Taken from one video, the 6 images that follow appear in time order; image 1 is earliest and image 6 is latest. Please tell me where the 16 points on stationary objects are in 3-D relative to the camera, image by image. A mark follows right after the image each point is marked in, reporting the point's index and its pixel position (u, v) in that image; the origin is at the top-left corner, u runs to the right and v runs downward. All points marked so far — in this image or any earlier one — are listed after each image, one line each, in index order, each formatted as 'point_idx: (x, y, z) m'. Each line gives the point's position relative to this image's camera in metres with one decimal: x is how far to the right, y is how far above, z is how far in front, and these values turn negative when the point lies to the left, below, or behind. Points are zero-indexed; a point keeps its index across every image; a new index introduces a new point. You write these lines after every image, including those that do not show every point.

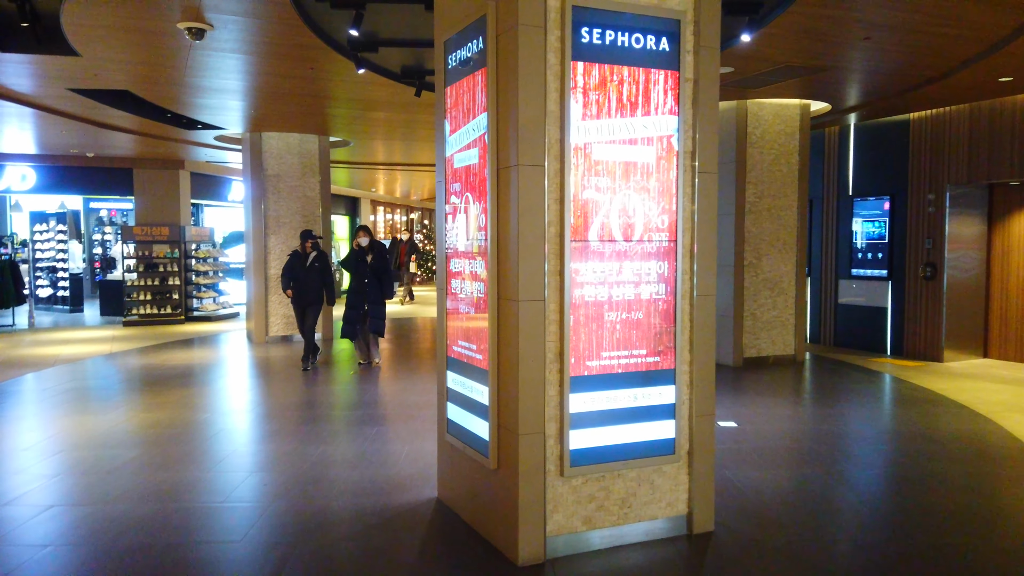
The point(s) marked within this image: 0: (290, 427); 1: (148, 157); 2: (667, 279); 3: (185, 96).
0: (-1.8, -1.1, +6.0) m
1: (-6.7, +2.5, +13.7) m
2: (+0.8, 0.0, +3.7) m
3: (-3.7, +2.2, +8.5) m
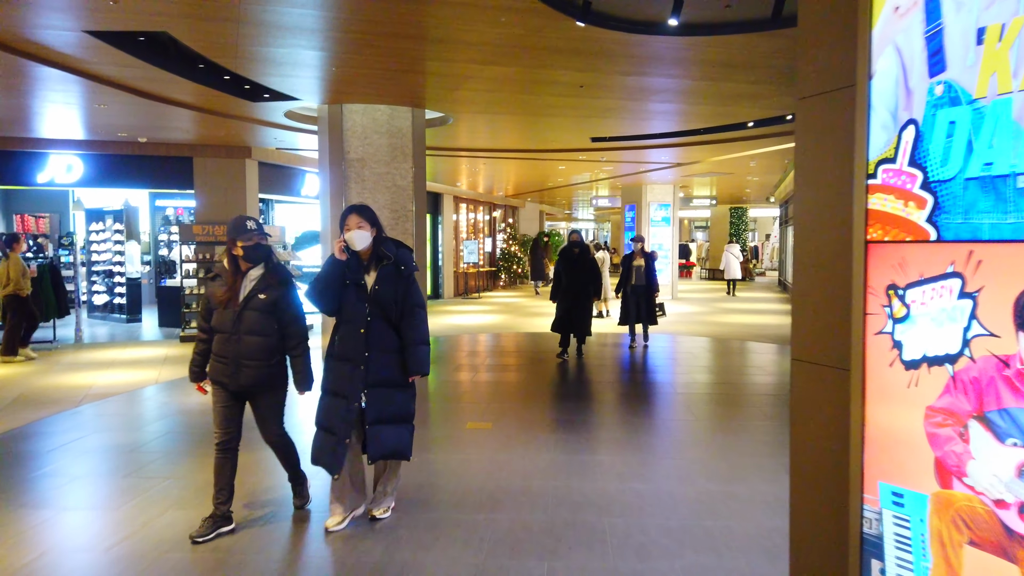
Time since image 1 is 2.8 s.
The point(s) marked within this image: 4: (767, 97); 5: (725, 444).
0: (-0.5, -1.3, +3.6) m
1: (-4.7, +2.3, +11.6) m
2: (+1.8, -0.1, +1.0) m
3: (-2.2, +2.1, +6.2) m
4: (+2.8, +2.1, +8.4) m
5: (+1.6, -1.2, +5.8) m
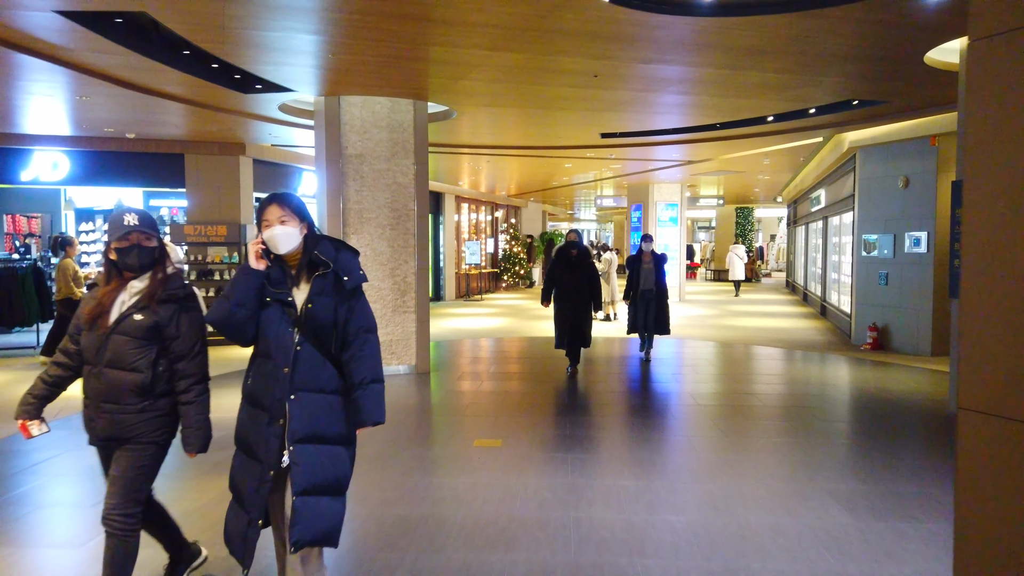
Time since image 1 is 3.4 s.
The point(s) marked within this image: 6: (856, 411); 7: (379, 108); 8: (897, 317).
0: (-0.4, -1.3, +3.1) m
1: (-4.6, +2.3, +11.1) m
2: (+1.9, -0.2, +0.5) m
3: (-2.1, +2.0, +5.7) m
4: (+2.9, +2.1, +7.9) m
5: (+1.7, -1.2, +5.3) m
6: (+3.3, -1.2, +7.2) m
7: (-1.5, +2.0, +8.4) m
8: (+5.3, -0.4, +10.4) m
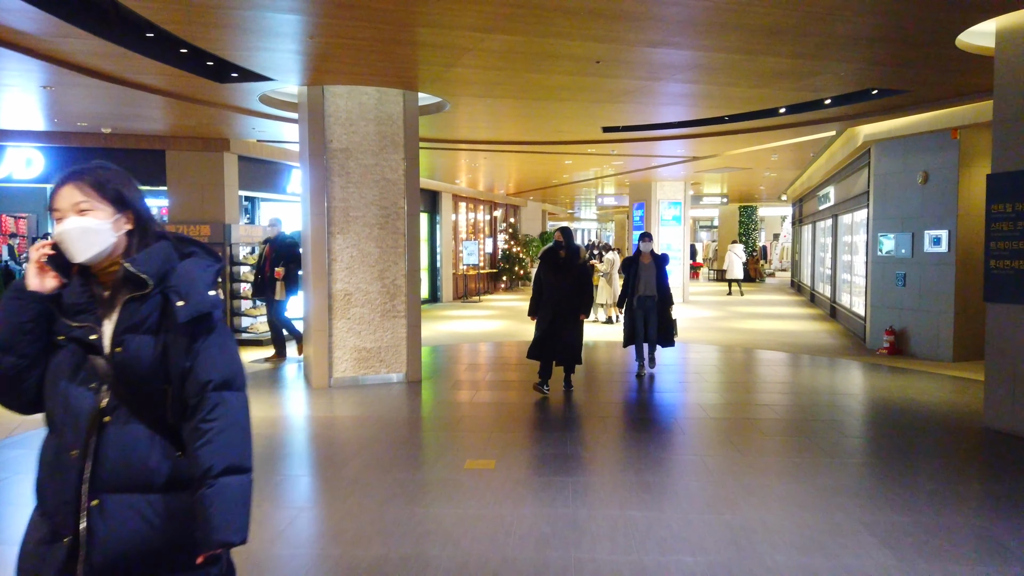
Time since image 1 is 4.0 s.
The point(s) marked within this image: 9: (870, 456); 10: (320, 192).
0: (-0.5, -1.4, +2.5) m
1: (-4.7, +2.2, +10.6) m
2: (+1.9, -0.2, 0.0) m
3: (-2.1, +2.0, +5.2) m
4: (+2.9, +2.1, +7.3) m
5: (+1.7, -1.3, +4.7) m
6: (+3.3, -1.2, +6.7) m
7: (-1.5, +2.0, +7.8) m
8: (+5.3, -0.4, +9.8) m
9: (+2.7, -1.3, +5.6) m
10: (-2.0, +1.0, +7.7) m
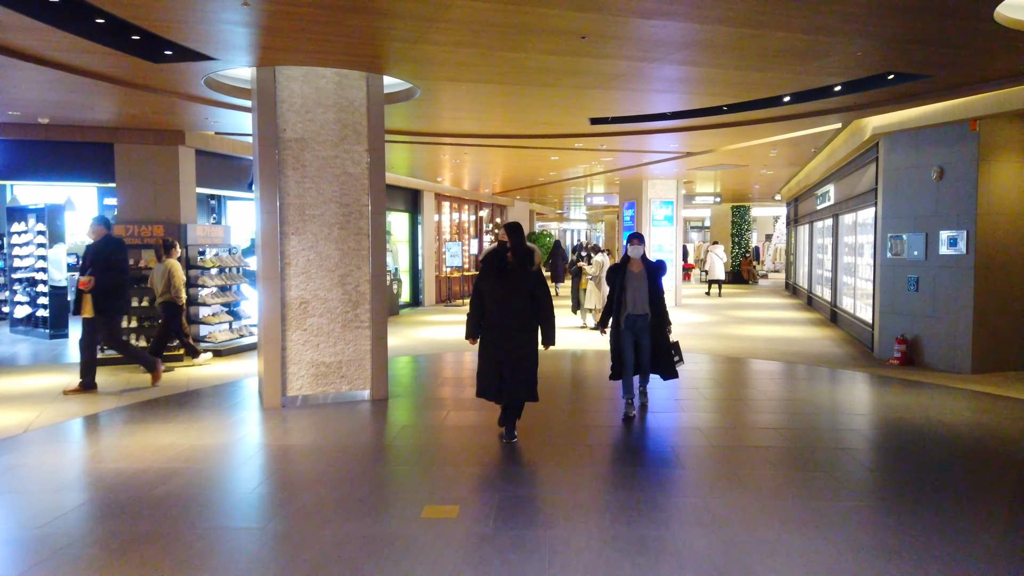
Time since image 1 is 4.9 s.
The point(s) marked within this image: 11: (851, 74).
0: (-0.6, -1.4, +1.7) m
1: (-4.9, +2.2, +9.7) m
2: (+1.7, -0.2, -0.9) m
3: (-2.3, +1.9, +4.3) m
4: (+2.7, +2.0, +6.5) m
5: (+1.5, -1.3, +3.9) m
6: (+3.1, -1.3, +5.9) m
7: (-1.8, +1.9, +7.0) m
8: (+5.1, -0.5, +9.1) m
9: (+2.5, -1.3, +4.8) m
10: (-2.2, +0.9, +6.8) m
11: (+3.2, +2.0, +7.1) m
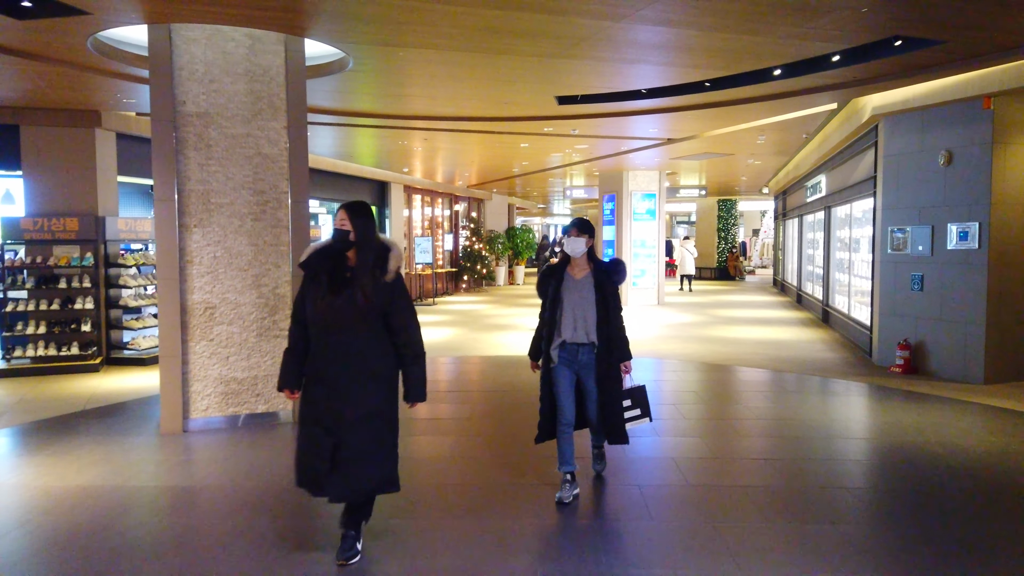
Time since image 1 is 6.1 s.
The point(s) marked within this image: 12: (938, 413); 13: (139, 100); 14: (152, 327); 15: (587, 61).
0: (-1.0, -1.5, +0.6) m
1: (-5.4, +2.1, +8.5) m
2: (+1.4, -0.3, -1.9) m
3: (-2.7, +1.9, +3.2) m
4: (+2.2, +2.0, +5.5) m
5: (+1.1, -1.4, +2.9) m
6: (+2.6, -1.3, +4.9) m
7: (-2.2, +1.9, +5.9) m
8: (+4.6, -0.5, +8.1) m
9: (+2.1, -1.3, +3.8) m
10: (-2.6, +0.9, +5.7) m
11: (+2.8, +2.0, +6.1) m
12: (+3.8, -1.1, +6.7) m
13: (-4.4, +2.2, +8.7) m
14: (-4.5, -0.5, +9.4) m
15: (+0.7, +2.1, +6.9) m
